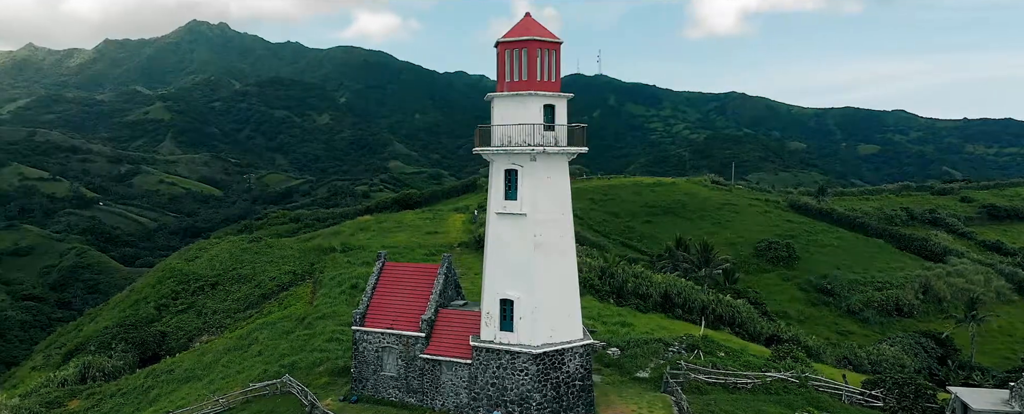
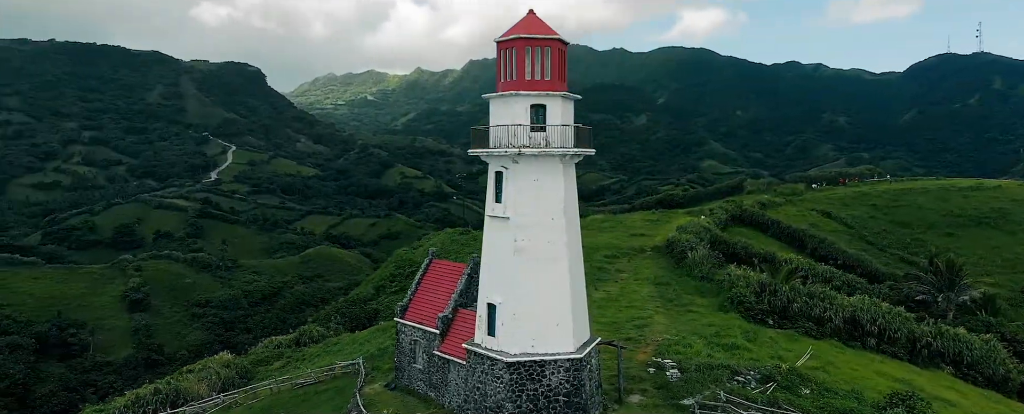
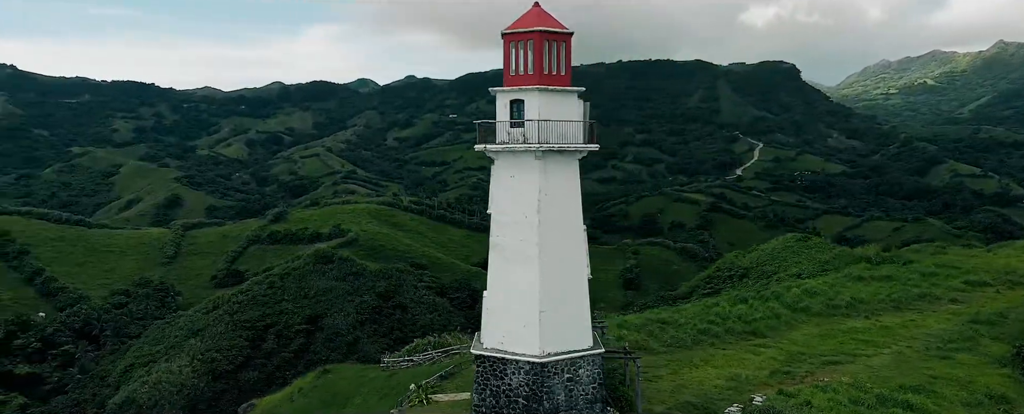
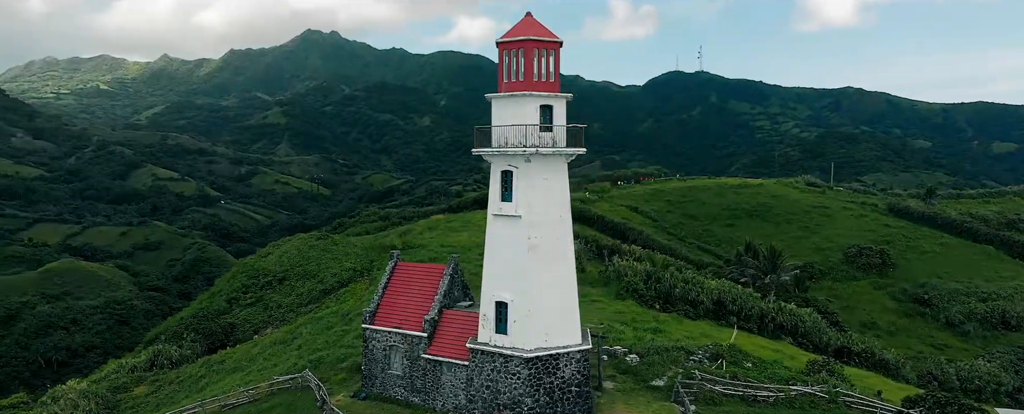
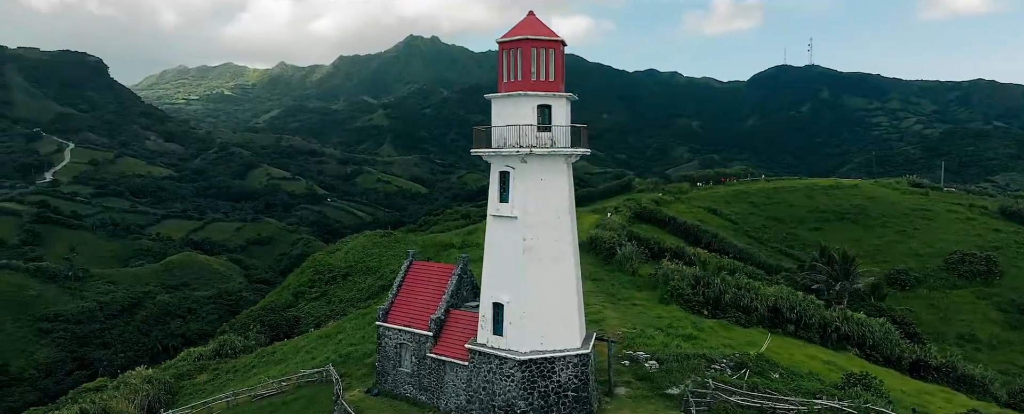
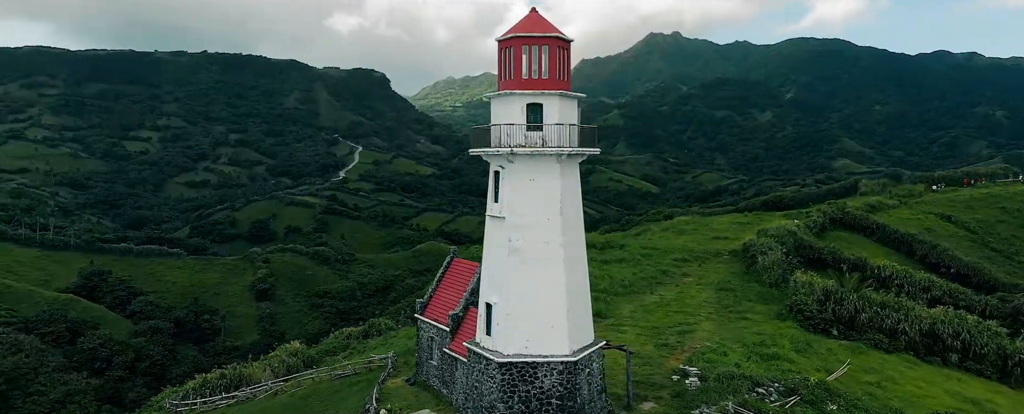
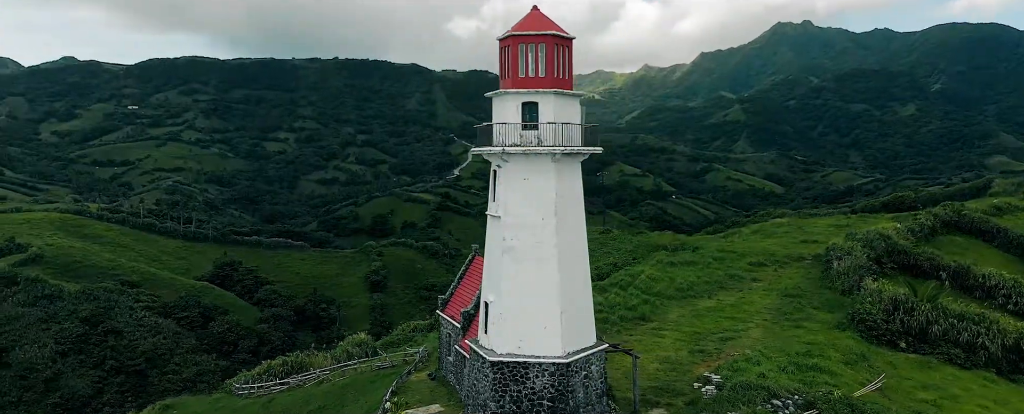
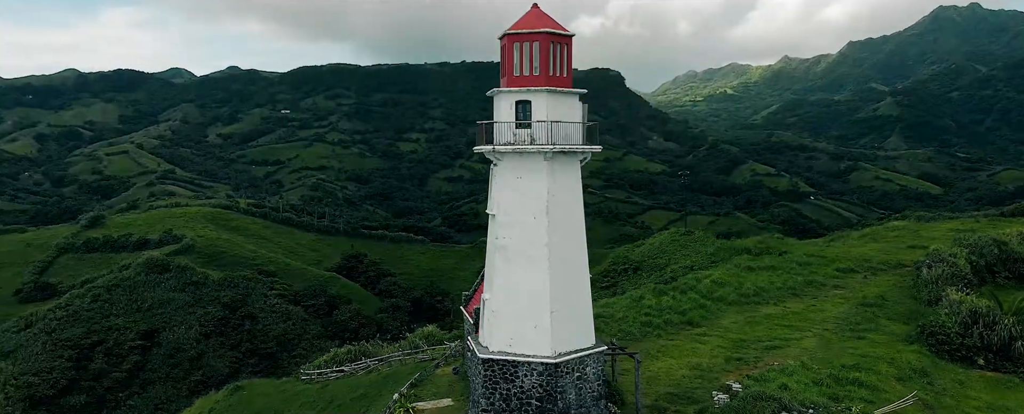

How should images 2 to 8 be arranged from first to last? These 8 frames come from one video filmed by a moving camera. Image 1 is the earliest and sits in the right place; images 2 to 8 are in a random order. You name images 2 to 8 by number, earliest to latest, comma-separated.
4, 5, 2, 6, 7, 8, 3
